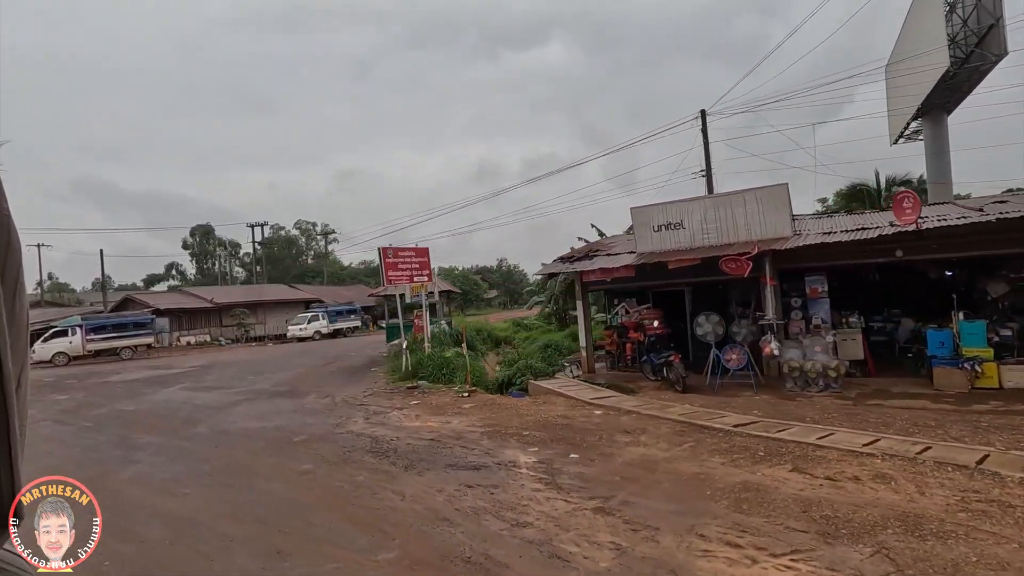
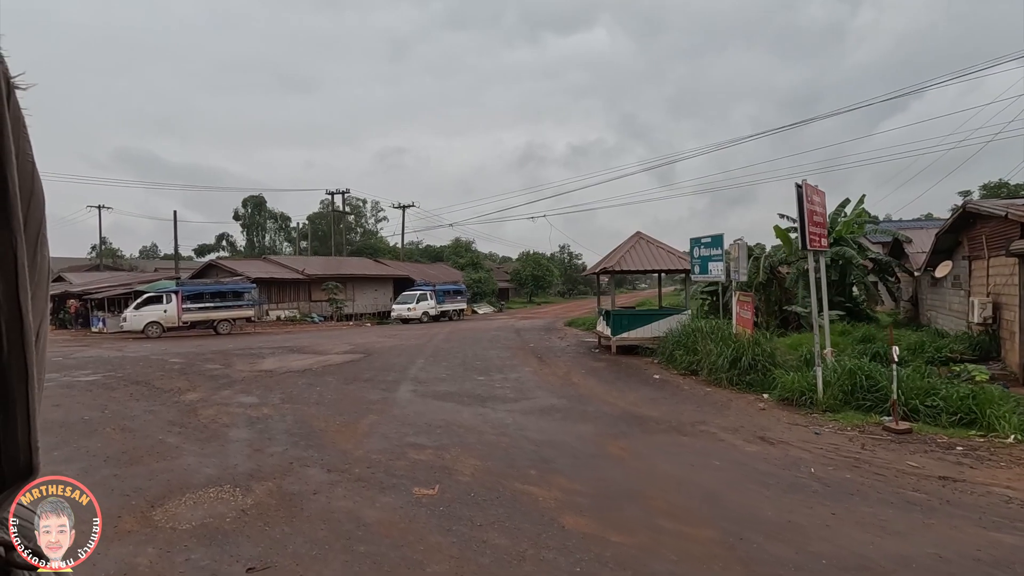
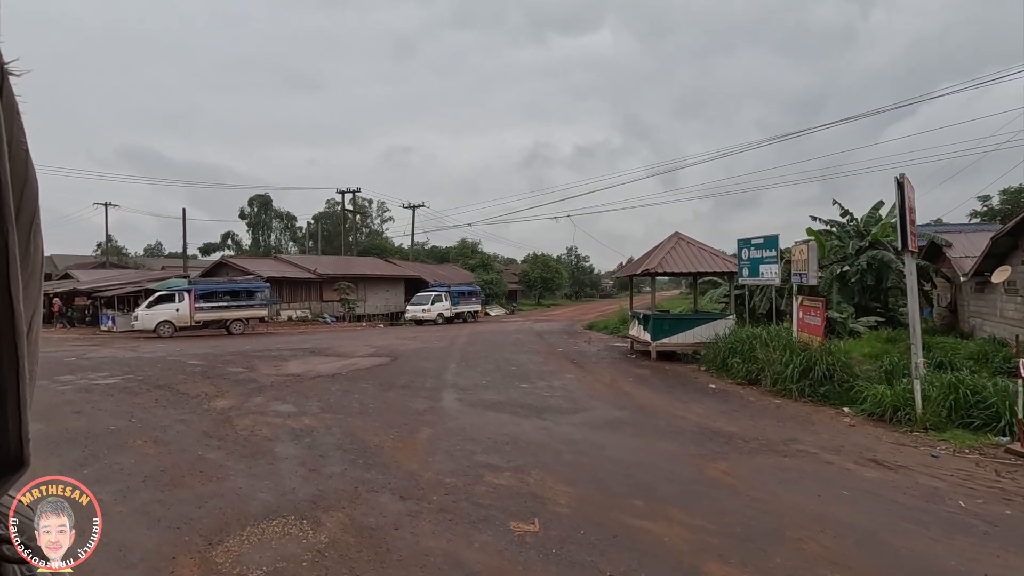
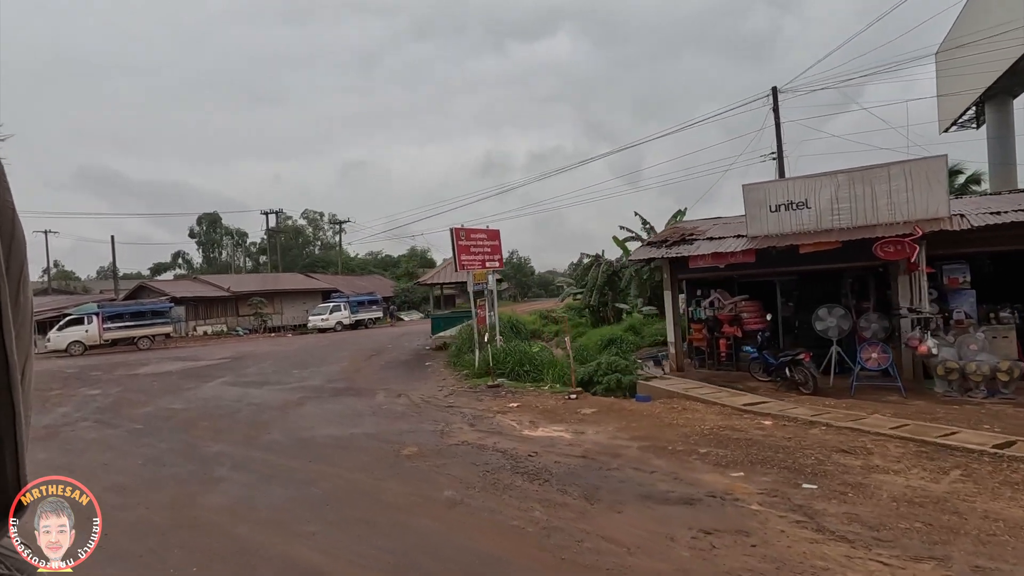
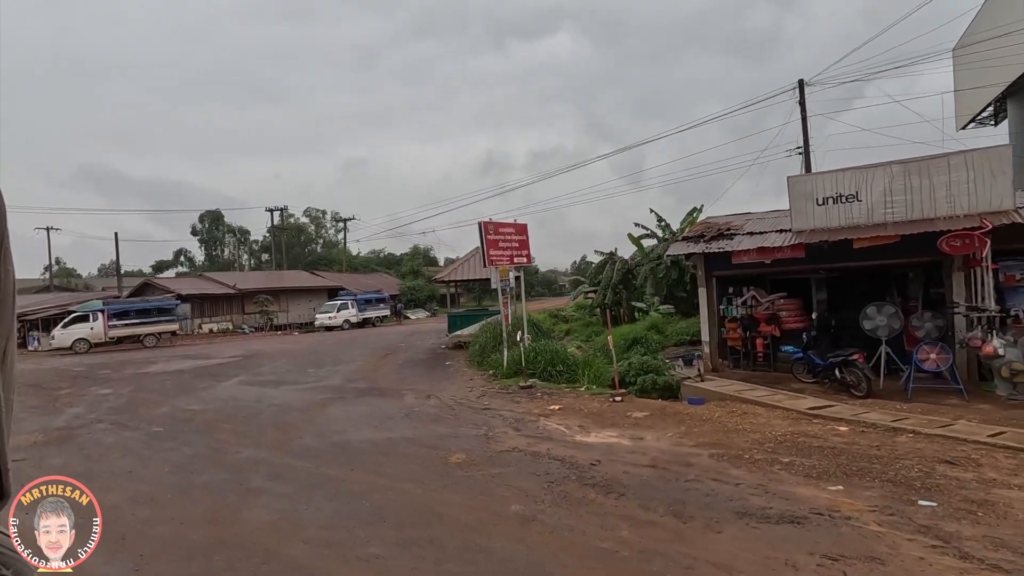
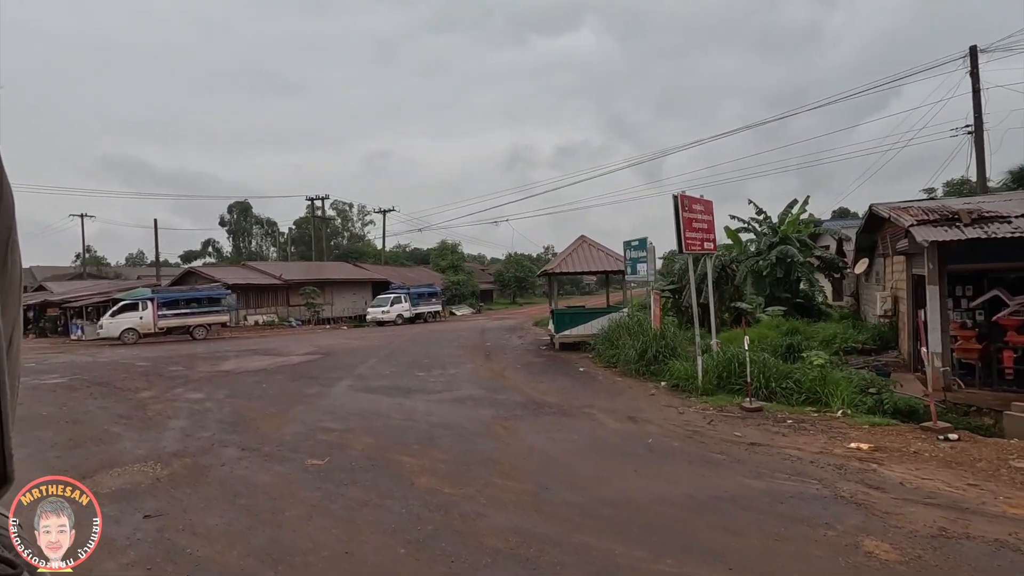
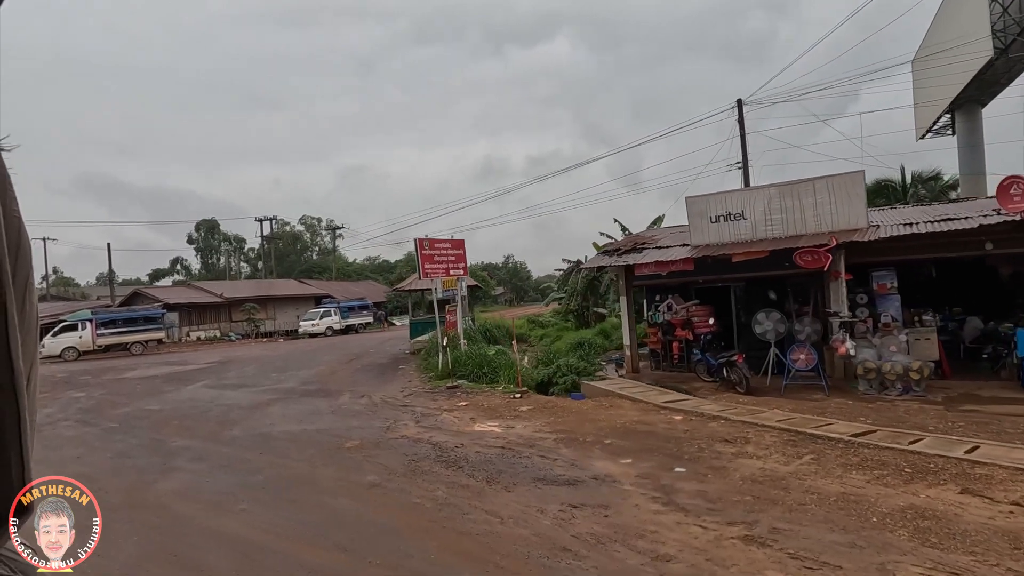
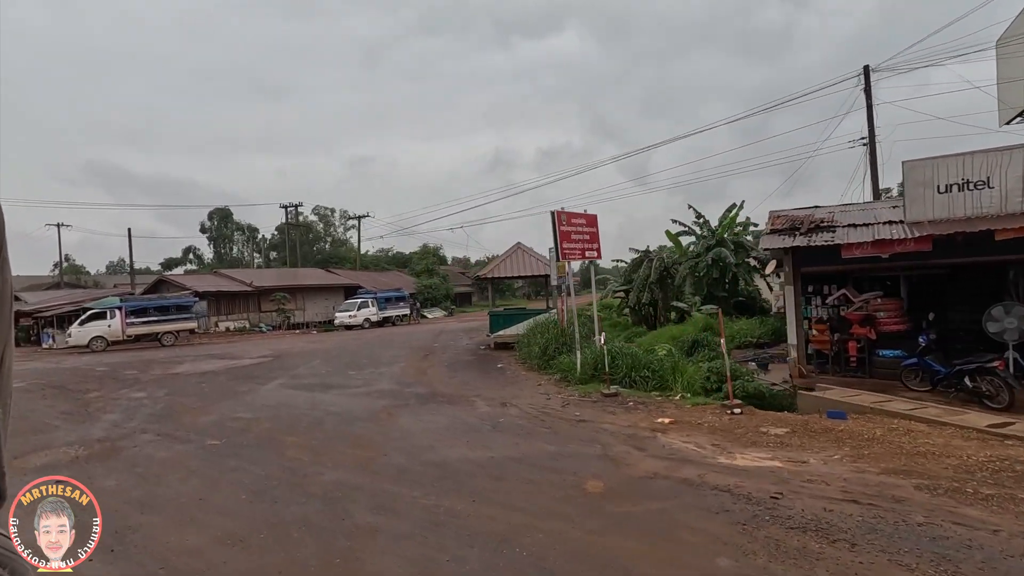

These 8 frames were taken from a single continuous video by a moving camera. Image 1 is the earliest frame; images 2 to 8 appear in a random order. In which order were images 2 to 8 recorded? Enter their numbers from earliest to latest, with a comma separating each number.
7, 4, 5, 8, 6, 2, 3
